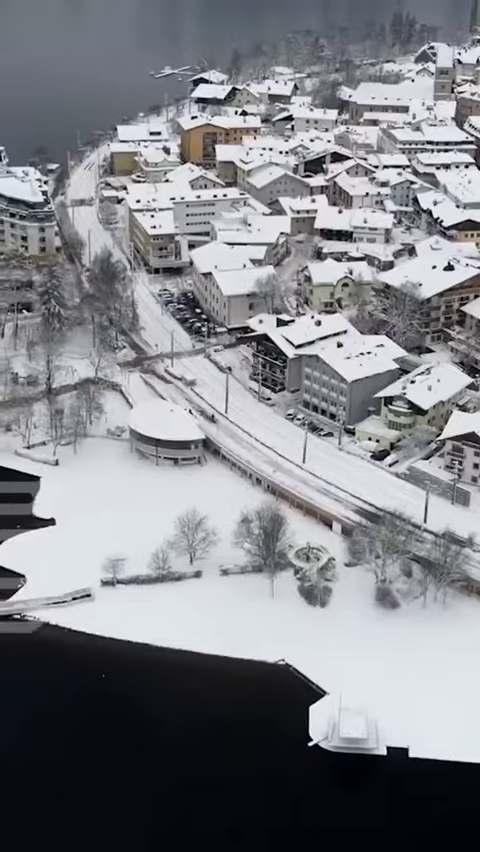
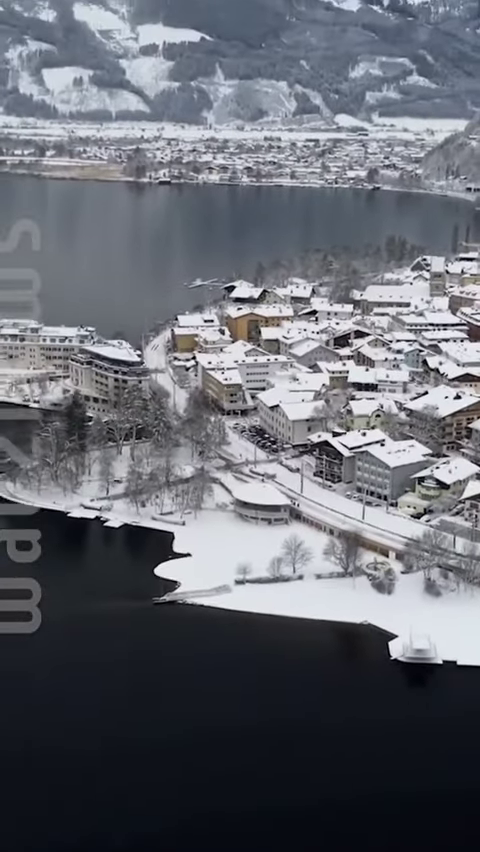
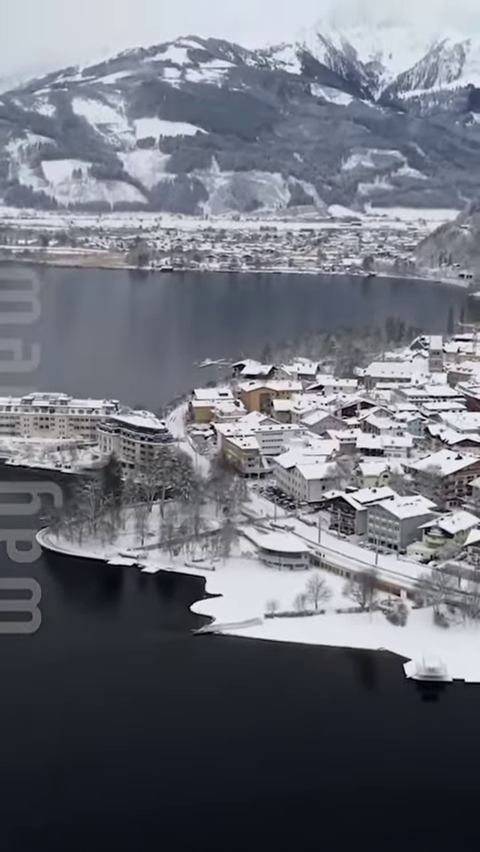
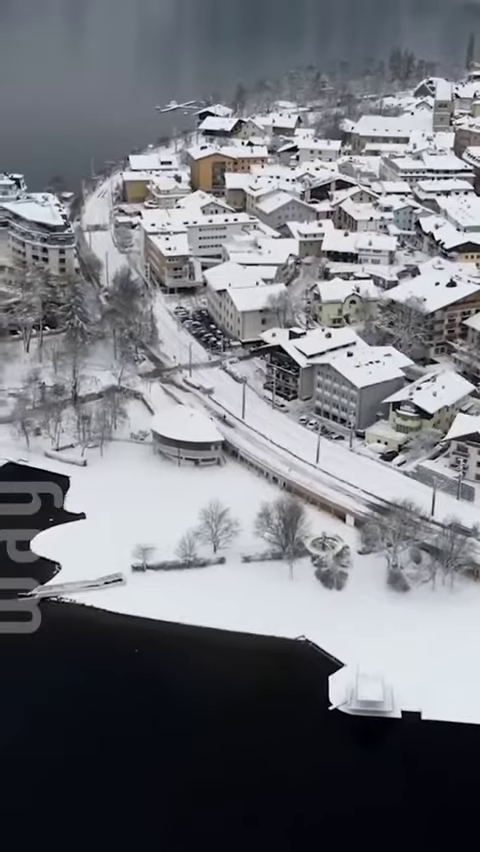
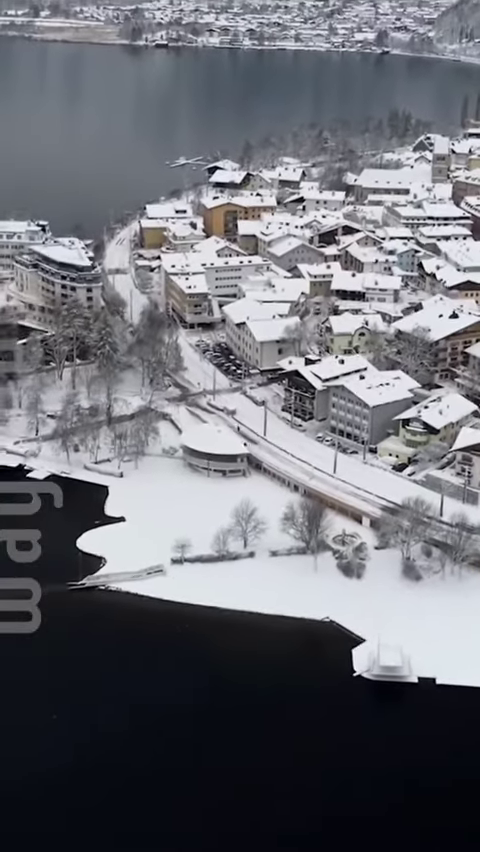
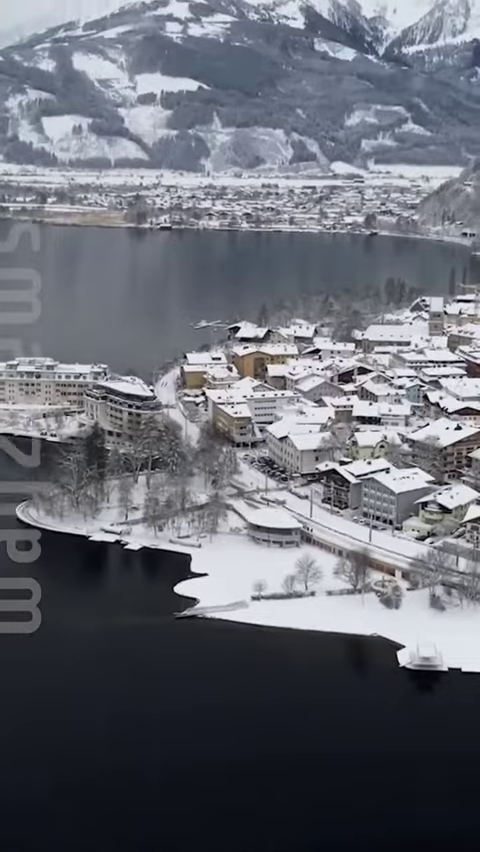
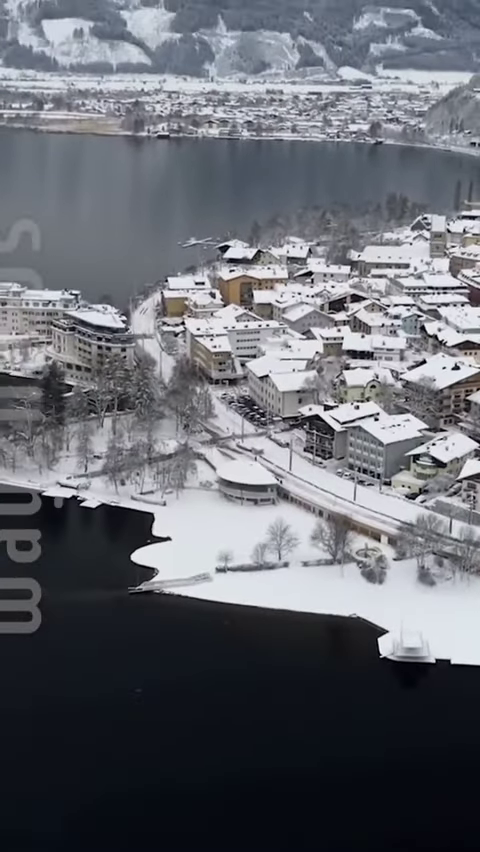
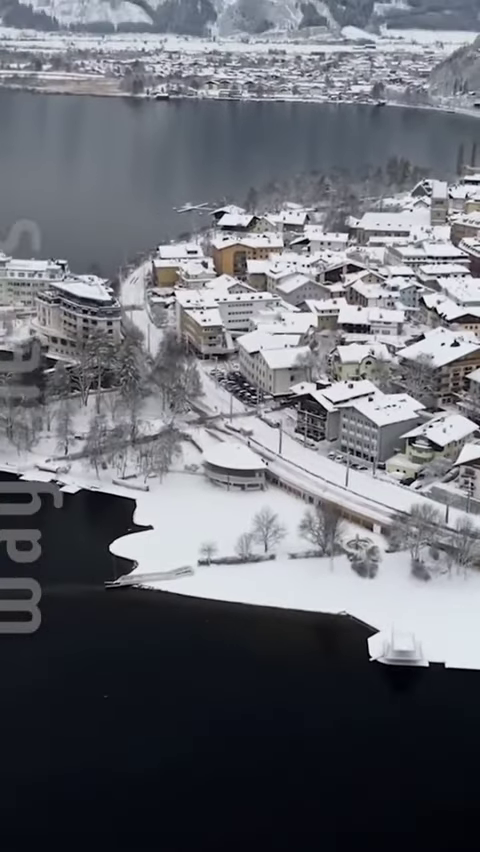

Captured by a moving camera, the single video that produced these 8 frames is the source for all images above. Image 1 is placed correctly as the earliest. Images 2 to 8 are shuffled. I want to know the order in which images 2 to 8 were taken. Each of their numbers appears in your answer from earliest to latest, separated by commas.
4, 5, 8, 7, 2, 6, 3
